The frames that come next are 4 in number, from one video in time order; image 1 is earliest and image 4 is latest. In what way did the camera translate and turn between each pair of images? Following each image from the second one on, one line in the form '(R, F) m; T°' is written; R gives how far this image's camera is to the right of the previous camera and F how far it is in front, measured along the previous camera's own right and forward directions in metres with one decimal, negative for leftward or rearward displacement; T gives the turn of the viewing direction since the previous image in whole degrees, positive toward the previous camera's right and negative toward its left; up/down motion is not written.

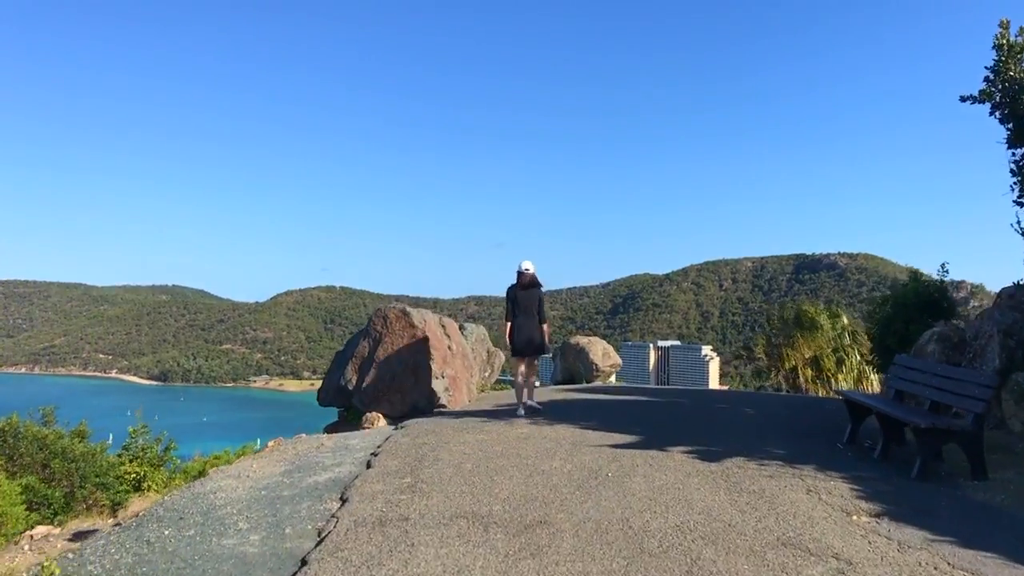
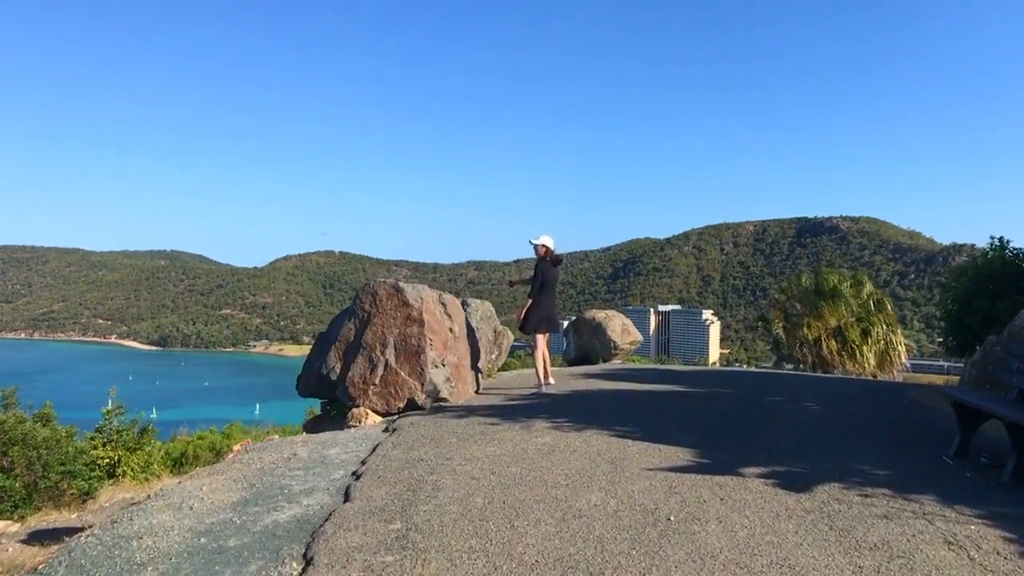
(-0.1, +1.6) m; 0°
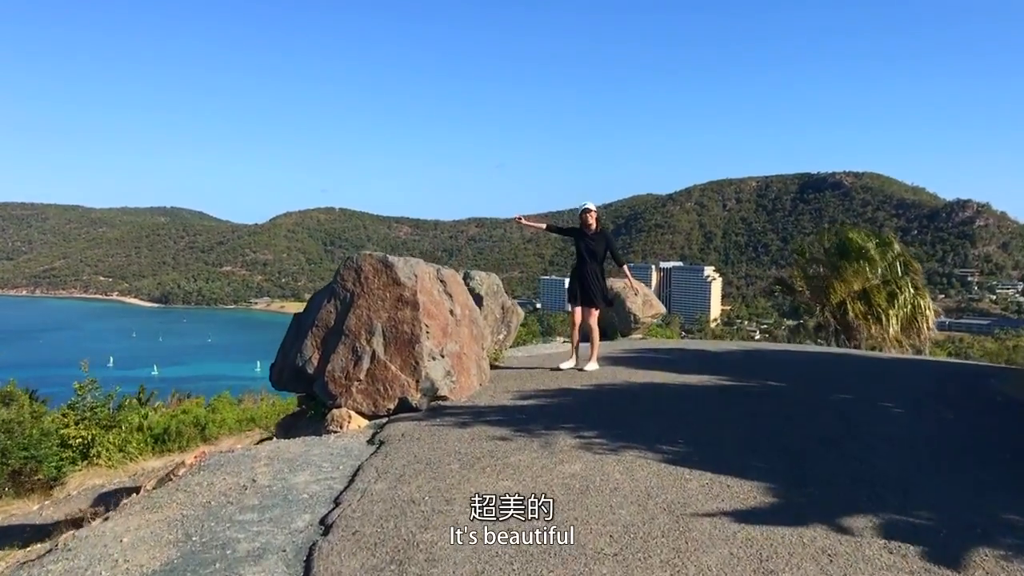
(-0.1, +1.4) m; 0°
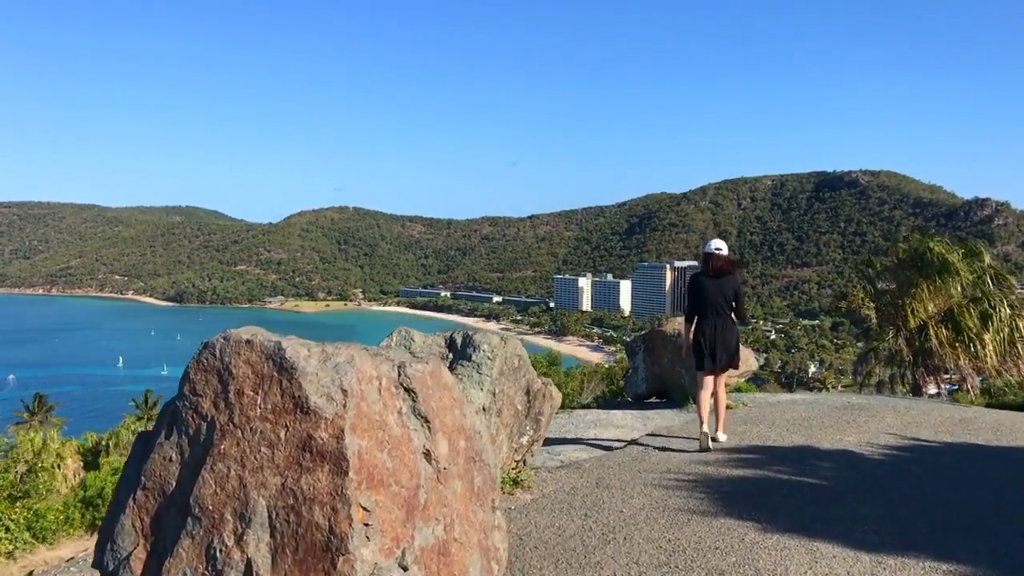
(-0.1, +3.6) m; -1°
